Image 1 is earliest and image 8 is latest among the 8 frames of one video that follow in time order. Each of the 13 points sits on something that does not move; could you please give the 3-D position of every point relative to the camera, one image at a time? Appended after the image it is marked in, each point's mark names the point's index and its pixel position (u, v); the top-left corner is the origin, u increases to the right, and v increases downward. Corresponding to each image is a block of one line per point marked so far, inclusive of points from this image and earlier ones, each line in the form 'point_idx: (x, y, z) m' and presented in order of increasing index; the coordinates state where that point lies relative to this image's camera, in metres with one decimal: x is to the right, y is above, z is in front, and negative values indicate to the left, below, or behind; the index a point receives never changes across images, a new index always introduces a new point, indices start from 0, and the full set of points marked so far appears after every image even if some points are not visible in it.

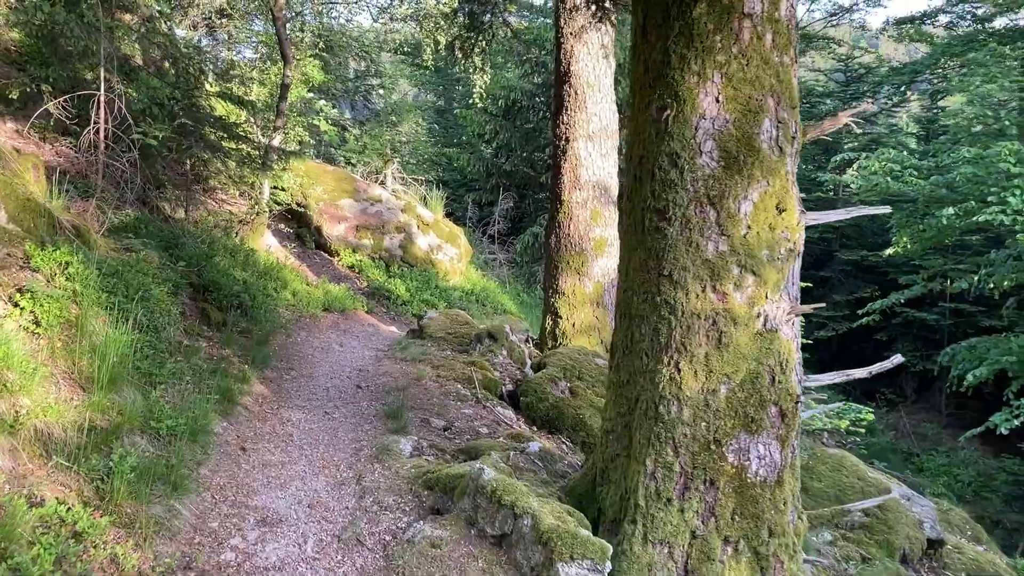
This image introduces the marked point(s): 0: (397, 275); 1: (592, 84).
0: (-1.6, +0.2, +11.7) m
1: (+0.7, +1.9, +7.5) m
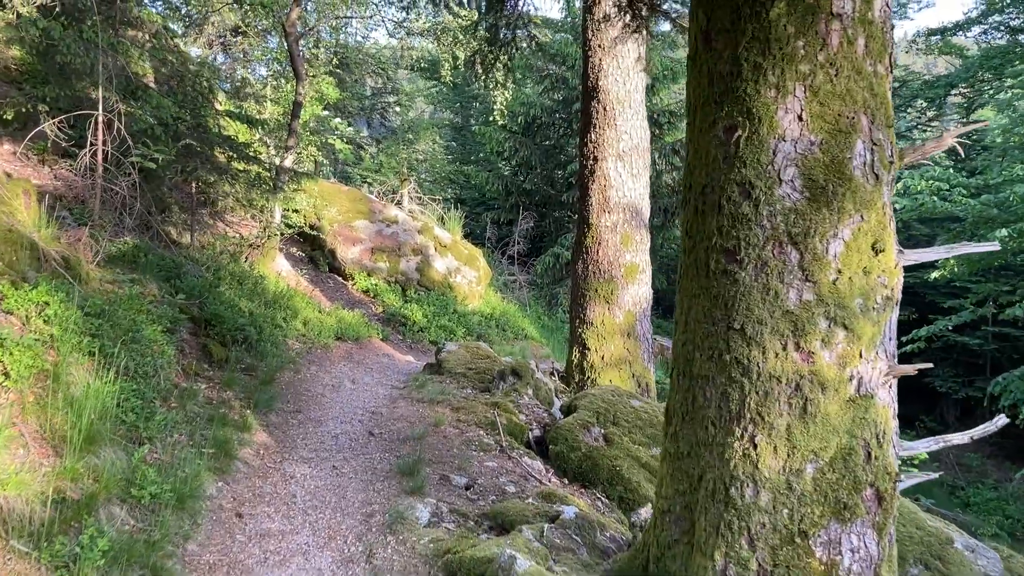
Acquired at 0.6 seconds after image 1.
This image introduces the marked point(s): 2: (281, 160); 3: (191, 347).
0: (-1.3, -0.2, +11.2) m
1: (+0.9, +1.6, +7.0) m
2: (-2.9, +1.6, +10.2) m
3: (-2.2, -0.4, +5.8) m
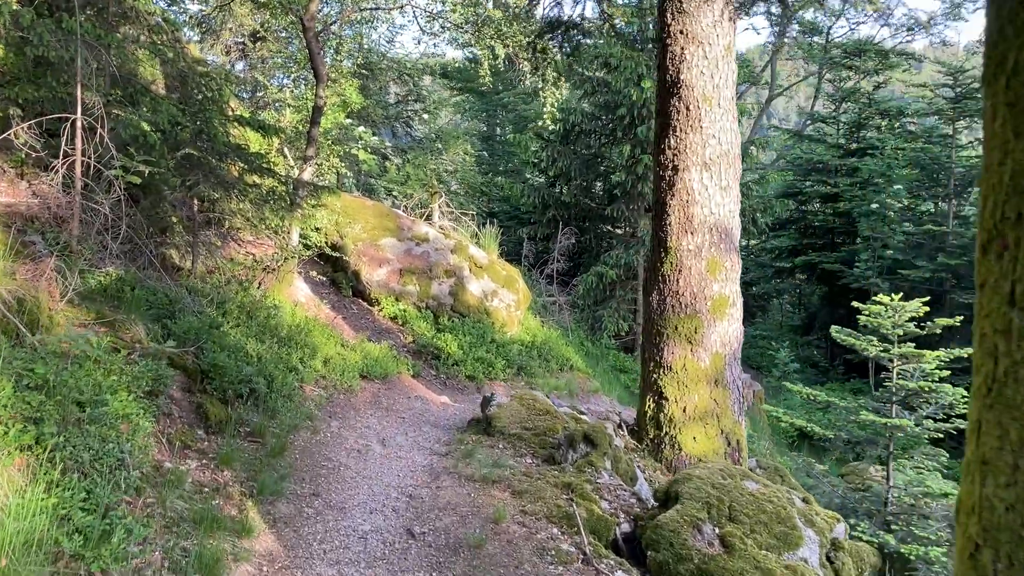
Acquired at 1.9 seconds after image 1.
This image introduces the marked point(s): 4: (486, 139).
0: (-0.8, -0.5, +10.0) m
1: (+1.4, +1.3, +5.8) m
2: (-2.3, +1.2, +9.1) m
3: (-1.8, -0.7, +4.6) m
4: (-0.7, +3.5, +19.5) m
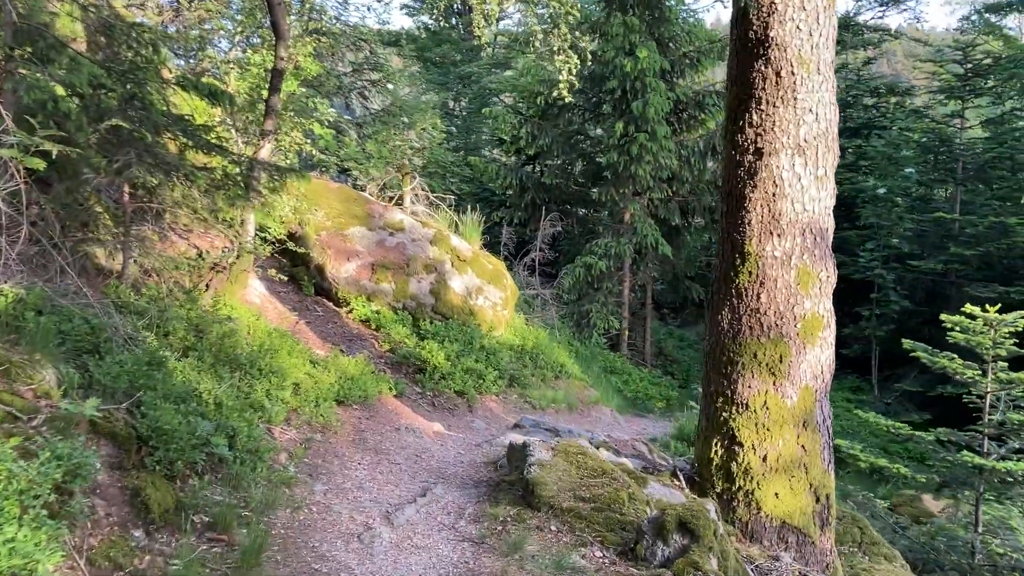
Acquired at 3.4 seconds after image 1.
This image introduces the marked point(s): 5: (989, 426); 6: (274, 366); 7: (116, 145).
0: (-0.9, -0.5, +8.6) m
1: (+1.6, +1.2, +4.5) m
2: (-2.3, +1.2, +7.5) m
3: (-1.5, -0.8, +3.1) m
4: (-1.4, +3.8, +18.0) m
5: (+3.3, -1.0, +5.8) m
6: (-1.6, -0.5, +5.6) m
7: (-2.4, +0.9, +5.1) m
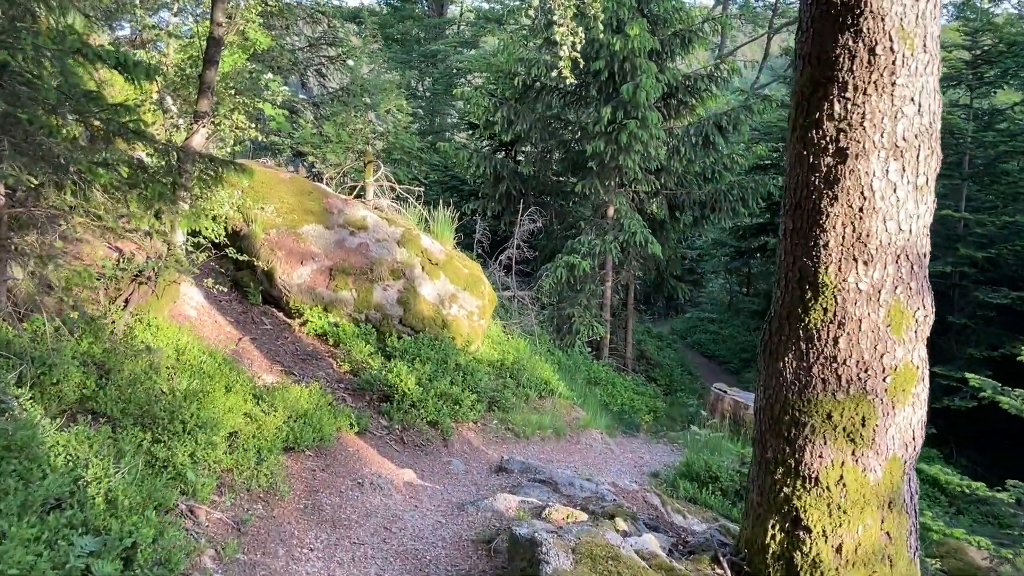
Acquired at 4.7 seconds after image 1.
0: (-1.0, -0.5, +7.4) m
1: (+1.6, +1.0, +3.4) m
2: (-2.4, +1.1, +6.2) m
3: (-1.4, -1.0, +1.9) m
4: (-2.0, +3.9, +16.7) m
5: (+3.3, -1.1, +4.8) m
6: (-1.7, -0.7, +4.4) m
7: (-2.4, +0.7, +3.8) m
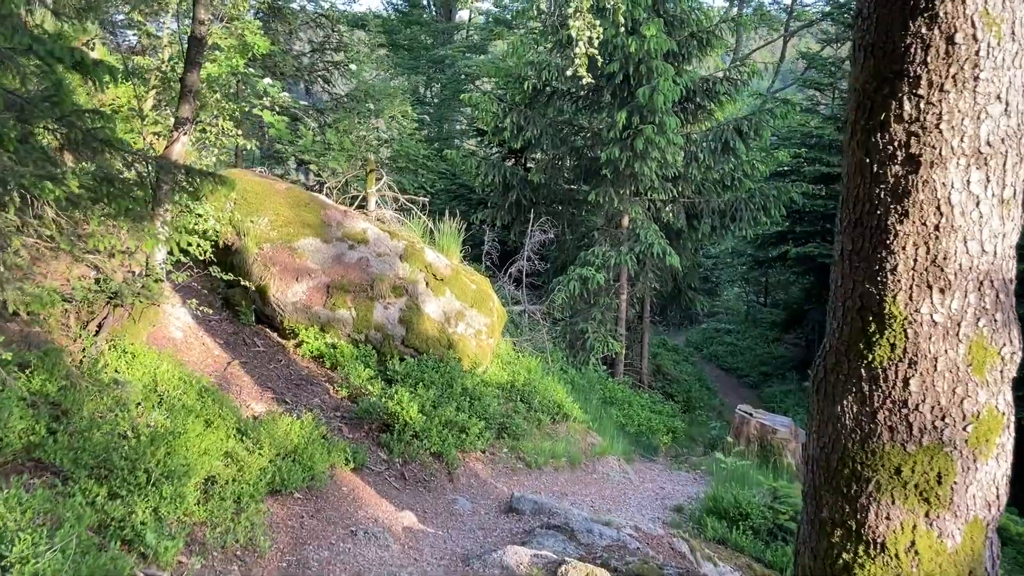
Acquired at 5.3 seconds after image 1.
0: (-0.9, -0.7, +6.9) m
1: (+1.7, +0.9, +2.8) m
2: (-2.4, +1.0, +5.7) m
3: (-1.4, -1.1, +1.4) m
4: (-1.8, +3.7, +16.2) m
5: (+3.3, -1.2, +4.2) m
6: (-1.6, -0.8, +3.9) m
7: (-2.4, +0.6, +3.3) m
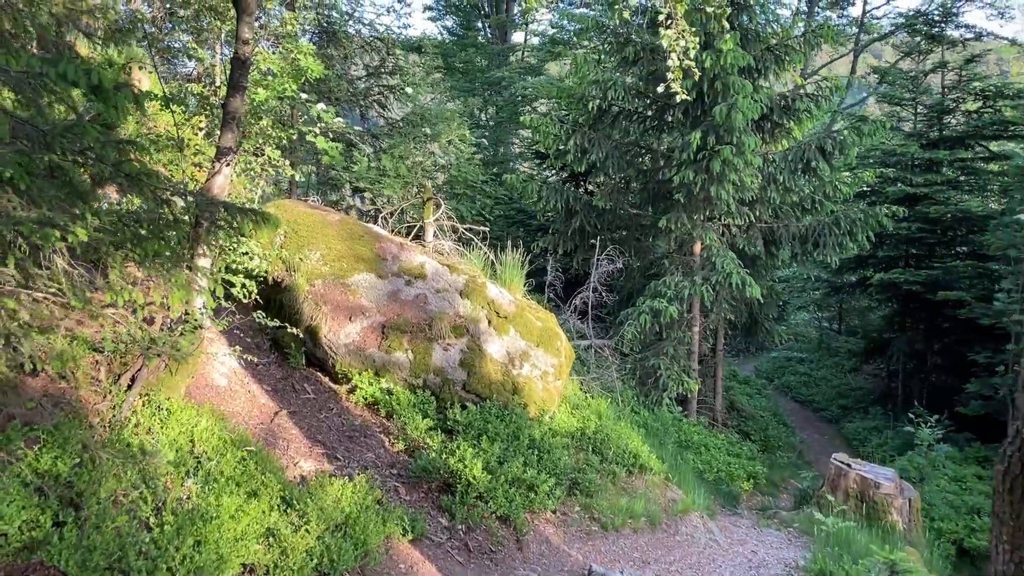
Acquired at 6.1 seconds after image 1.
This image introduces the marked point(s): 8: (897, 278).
0: (-0.4, -1.0, +6.3) m
1: (+1.9, +0.7, +2.1) m
2: (-1.9, +0.7, +5.2) m
3: (-1.2, -1.3, +0.8) m
4: (-0.7, +3.1, +15.7) m
5: (+3.7, -1.5, +3.3) m
6: (-1.3, -1.1, +3.3) m
7: (-2.1, +0.4, +2.8) m
8: (+5.9, +0.2, +12.7) m
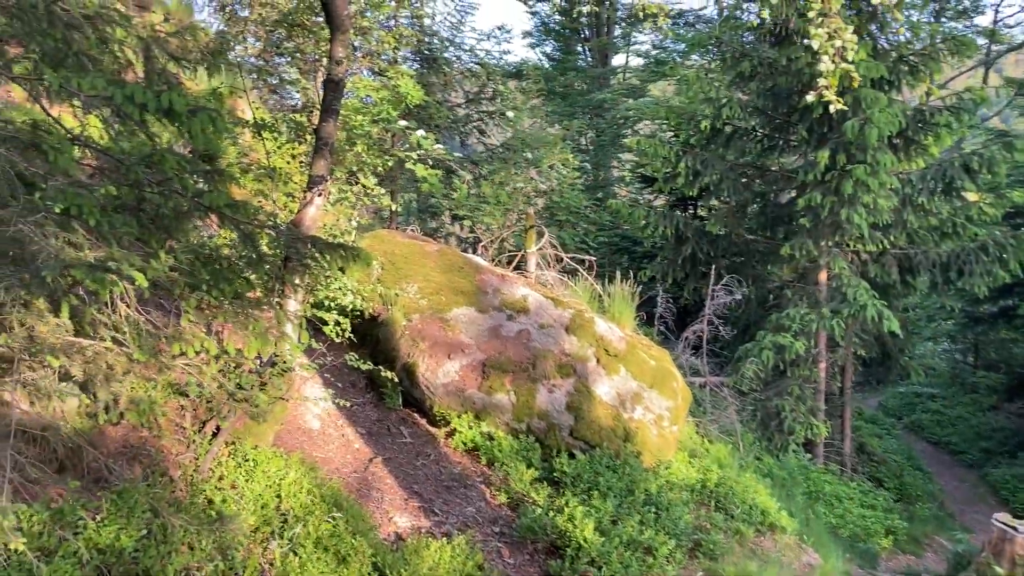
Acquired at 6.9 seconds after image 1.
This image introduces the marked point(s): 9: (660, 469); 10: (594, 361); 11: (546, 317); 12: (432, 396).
0: (+0.4, -1.3, +5.7) m
1: (+2.2, +0.6, +1.3) m
2: (-1.2, +0.5, +4.9) m
3: (-1.1, -1.4, +0.3) m
4: (+1.2, +2.6, +15.2) m
5: (+4.1, -1.6, +2.2) m
6: (-0.8, -1.2, +2.9) m
7: (-1.7, +0.2, +2.5) m
8: (+7.4, -0.3, +11.4) m
9: (+1.1, -1.4, +6.2) m
10: (+0.6, -0.6, +6.5) m
11: (+0.3, -0.2, +6.6) m
12: (-0.6, -0.8, +6.0) m
